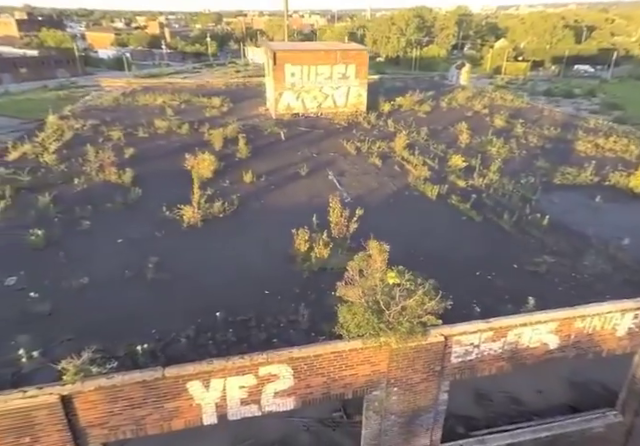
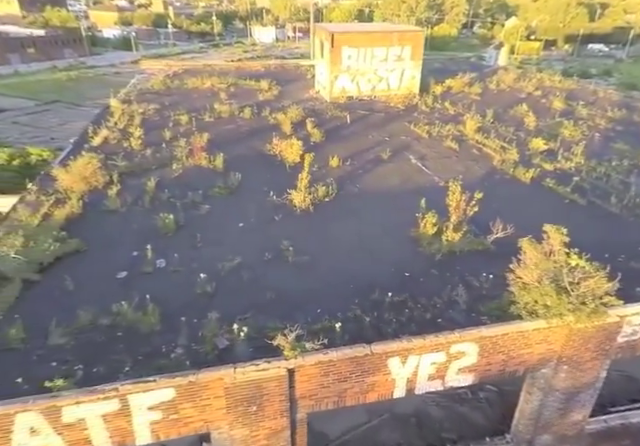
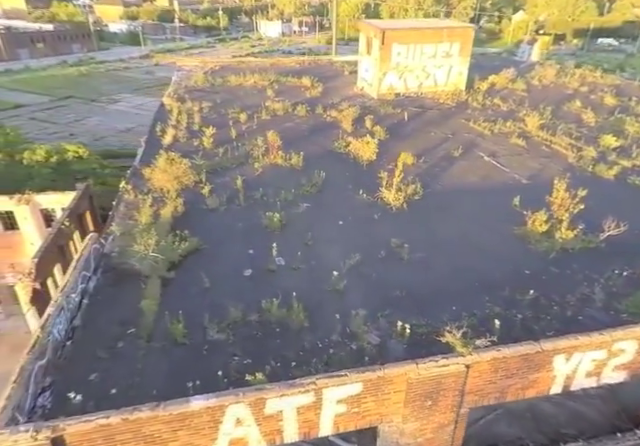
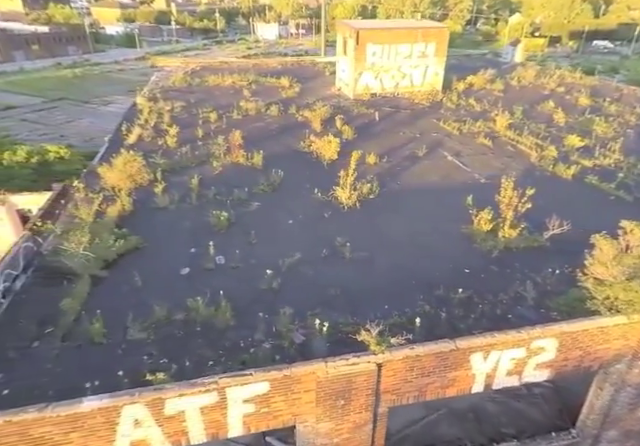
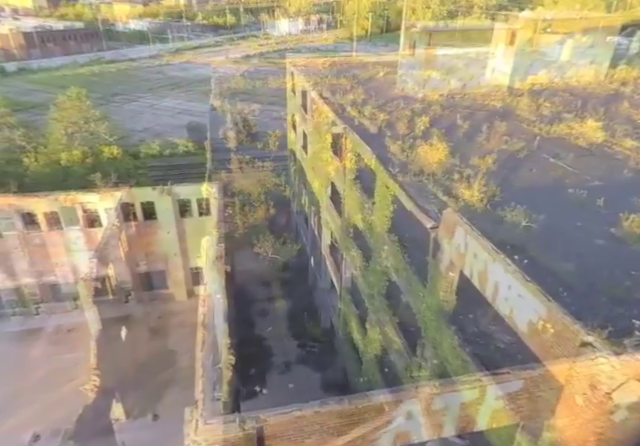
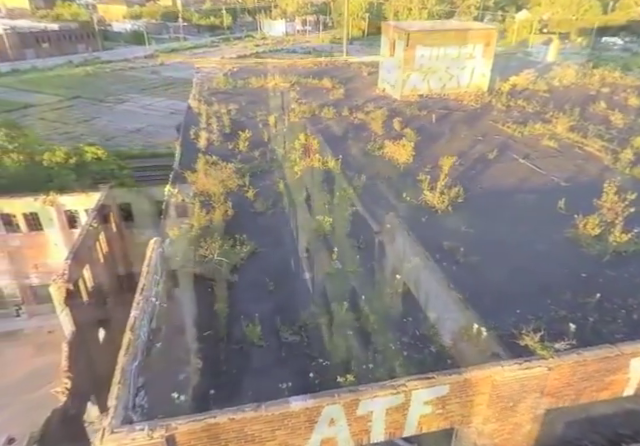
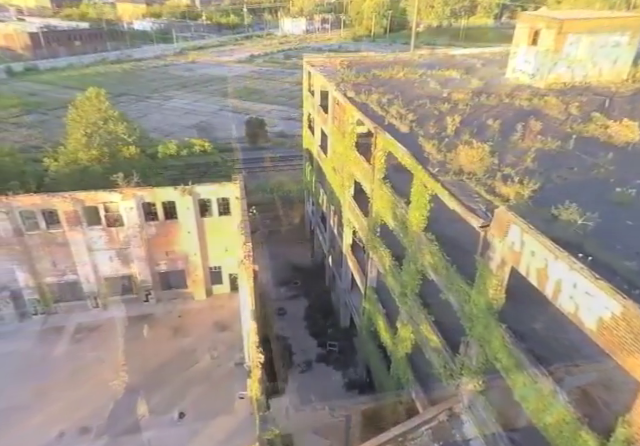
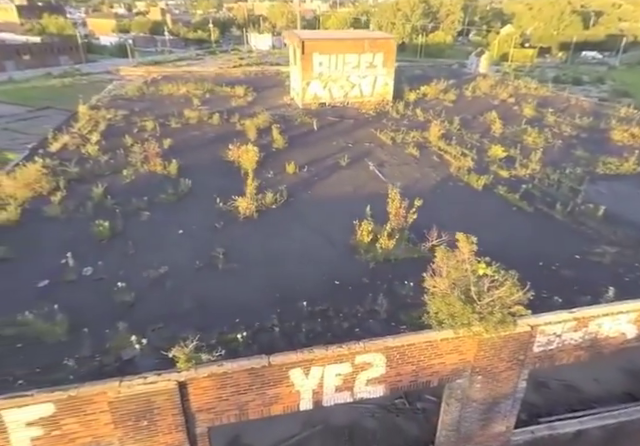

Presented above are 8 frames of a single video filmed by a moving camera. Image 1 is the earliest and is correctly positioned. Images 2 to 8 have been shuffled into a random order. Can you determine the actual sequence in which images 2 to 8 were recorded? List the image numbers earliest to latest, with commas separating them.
8, 2, 4, 3, 6, 5, 7
